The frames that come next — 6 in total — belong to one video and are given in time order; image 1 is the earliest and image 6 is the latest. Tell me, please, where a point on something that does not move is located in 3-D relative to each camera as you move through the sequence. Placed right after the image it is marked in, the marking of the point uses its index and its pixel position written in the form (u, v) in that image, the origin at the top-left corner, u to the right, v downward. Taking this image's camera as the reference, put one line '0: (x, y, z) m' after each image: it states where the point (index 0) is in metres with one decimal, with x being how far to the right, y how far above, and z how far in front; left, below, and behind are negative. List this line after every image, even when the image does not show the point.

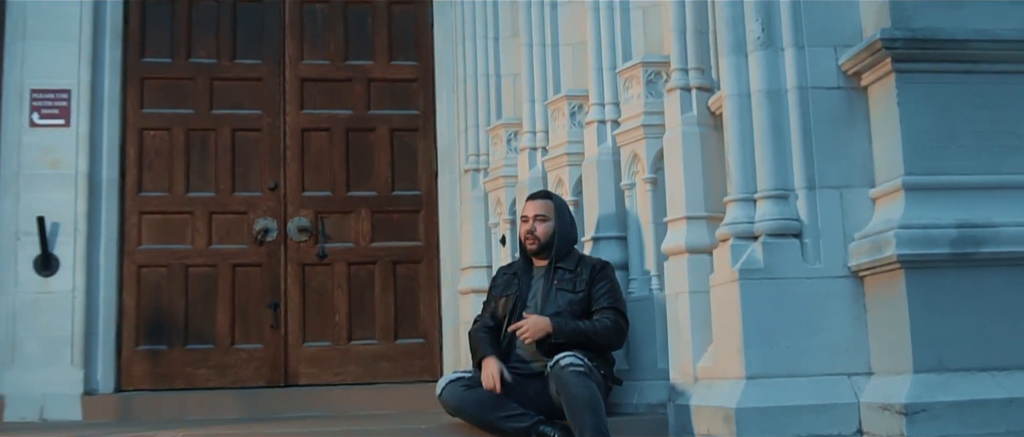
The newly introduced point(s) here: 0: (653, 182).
0: (+0.6, +0.2, +4.0) m
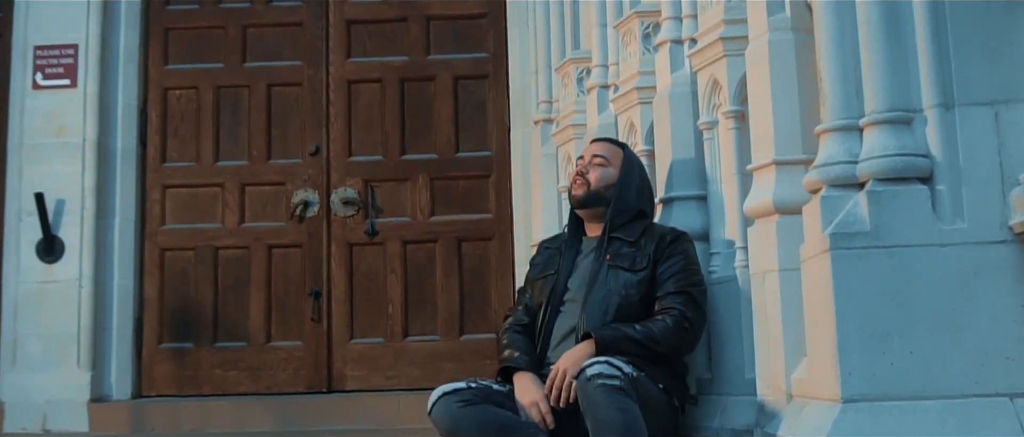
0: (+0.6, +0.3, +2.8) m
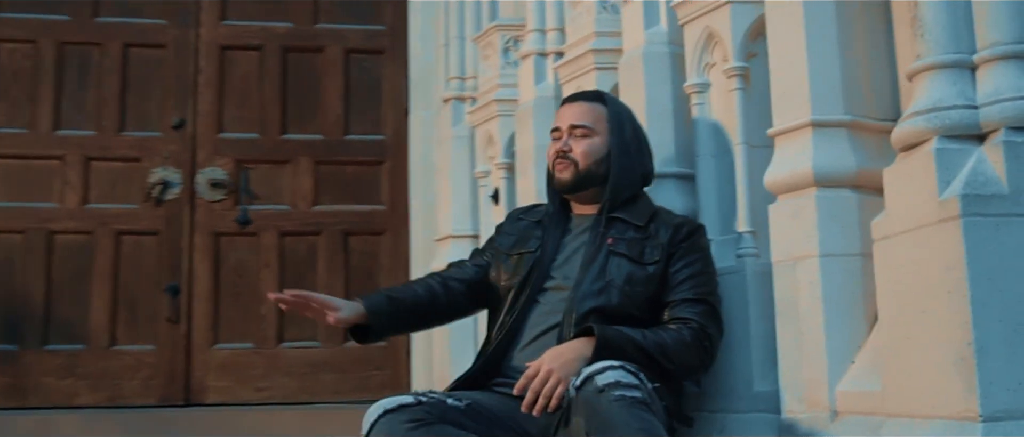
0: (+0.5, +0.3, +2.5) m
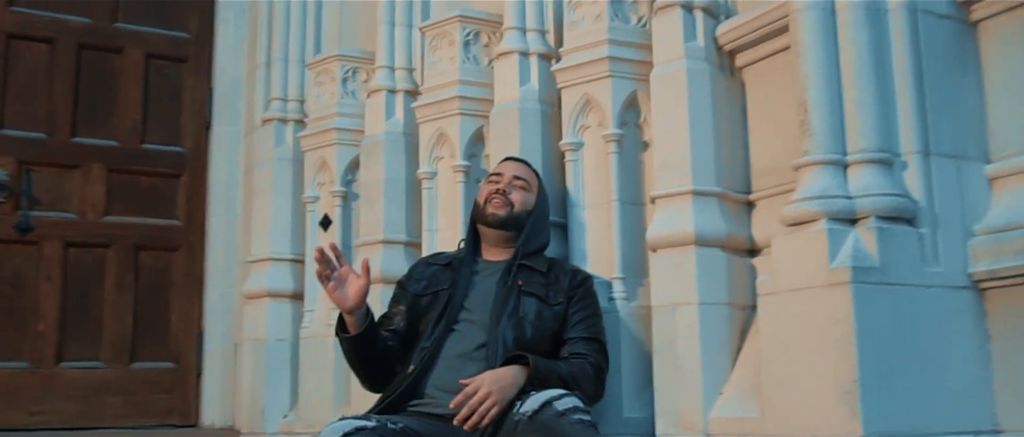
0: (+0.3, +0.2, +2.8) m
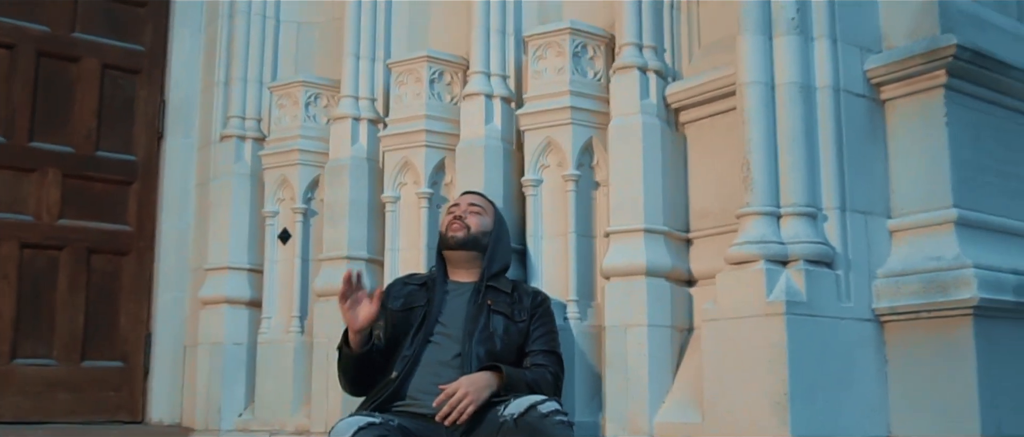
0: (+0.2, +0.1, +3.2) m
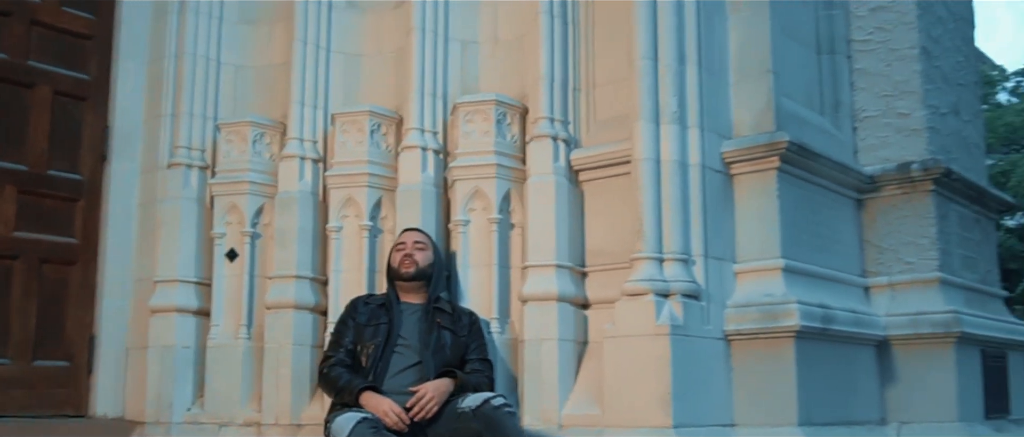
0: (-0.1, 0.0, +4.0) m
